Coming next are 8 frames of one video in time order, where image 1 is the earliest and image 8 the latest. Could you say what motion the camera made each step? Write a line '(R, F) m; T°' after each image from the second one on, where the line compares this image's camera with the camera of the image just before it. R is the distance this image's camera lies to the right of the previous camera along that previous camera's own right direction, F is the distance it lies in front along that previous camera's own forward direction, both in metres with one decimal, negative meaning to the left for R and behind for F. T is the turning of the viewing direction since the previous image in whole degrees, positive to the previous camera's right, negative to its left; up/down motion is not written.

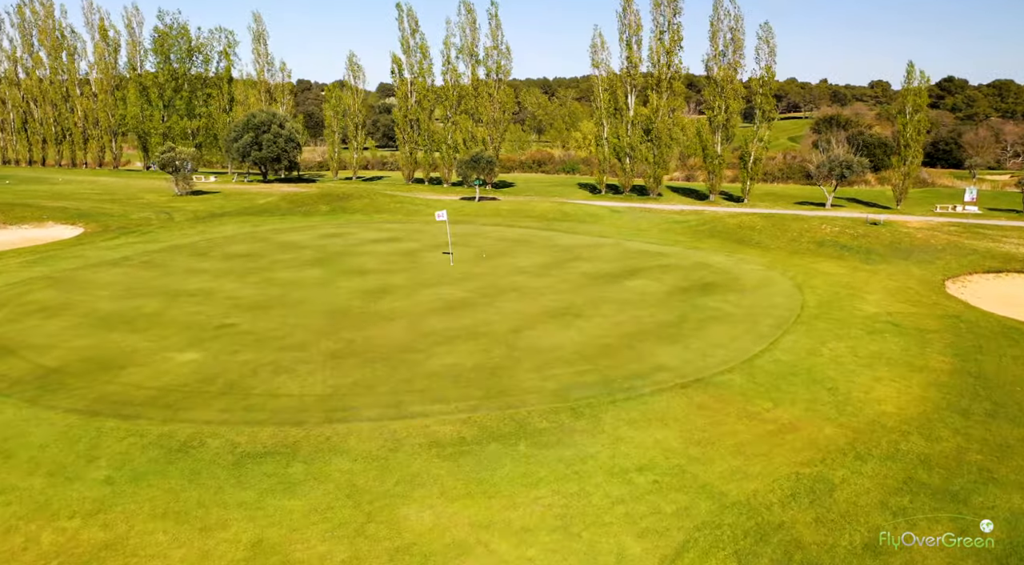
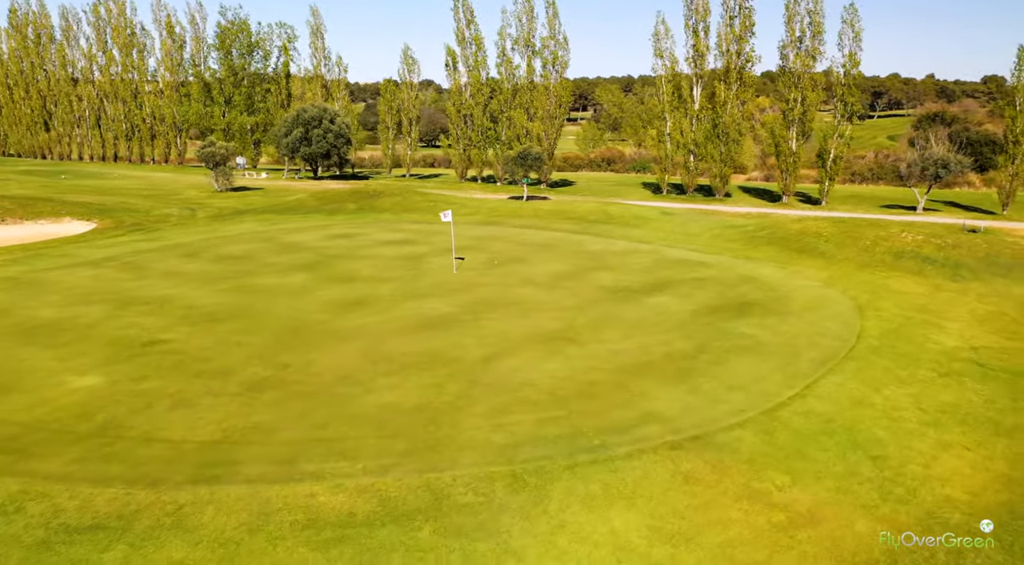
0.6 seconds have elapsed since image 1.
(+2.4, +3.5) m; -6°
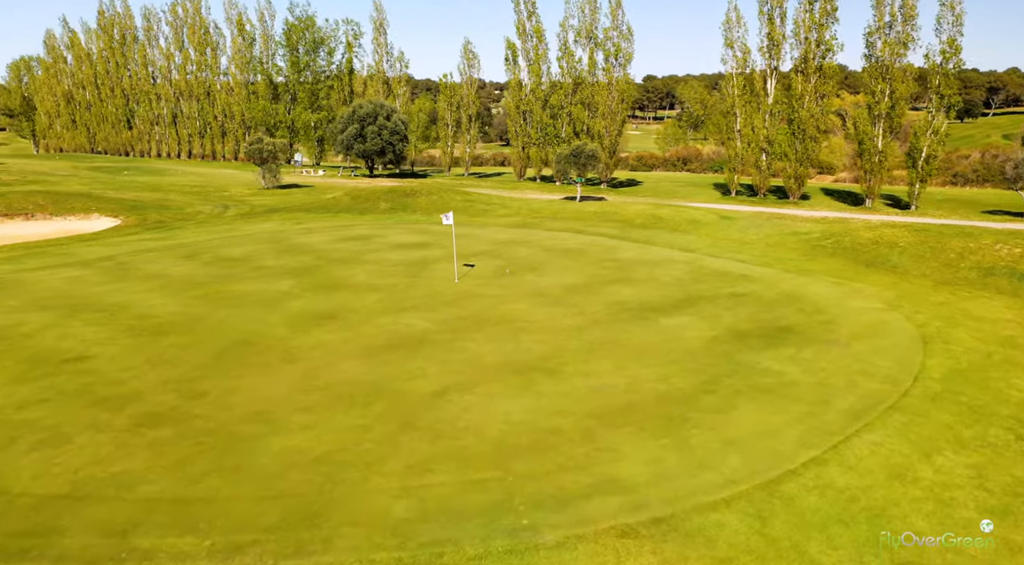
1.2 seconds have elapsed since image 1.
(+2.3, +2.8) m; -6°
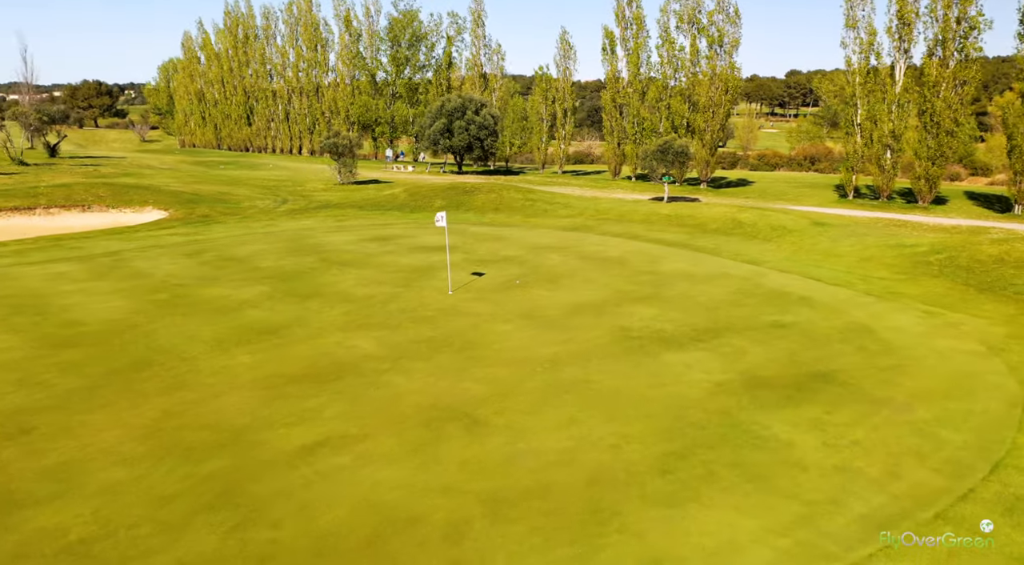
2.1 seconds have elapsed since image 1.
(+3.4, +3.6) m; -10°
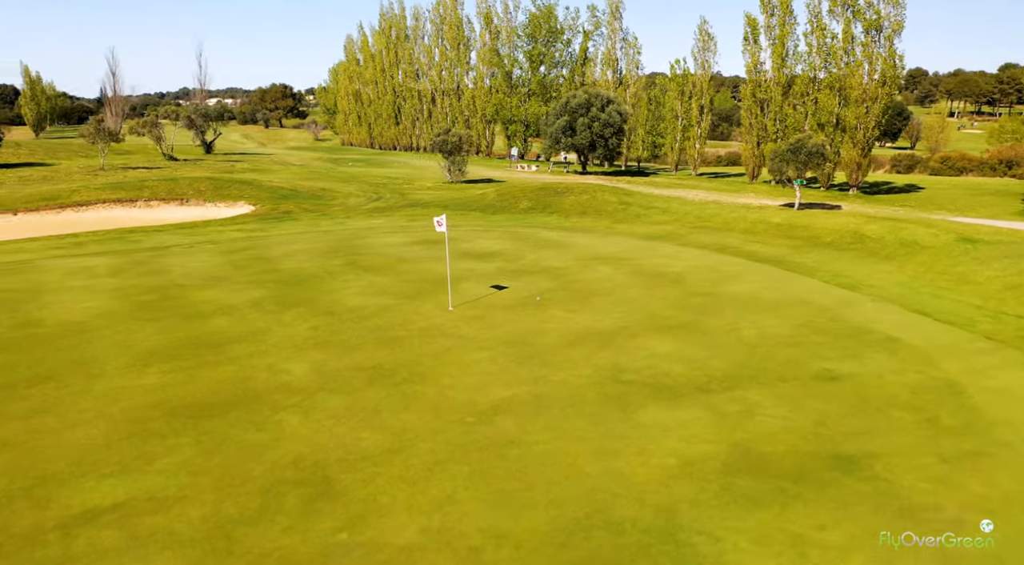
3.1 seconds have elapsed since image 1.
(+3.7, +3.2) m; -12°
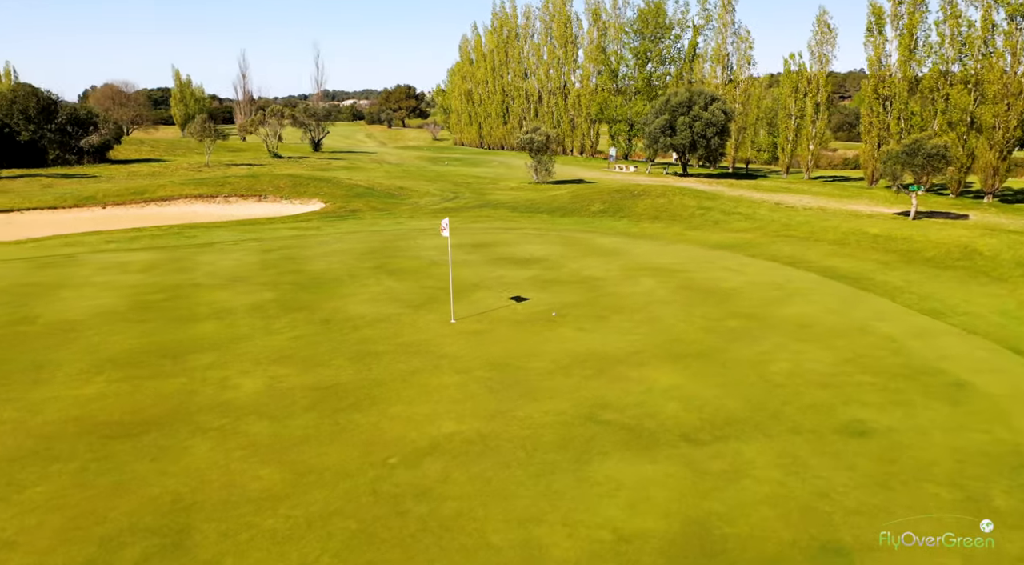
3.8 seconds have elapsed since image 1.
(+2.5, +1.8) m; -9°
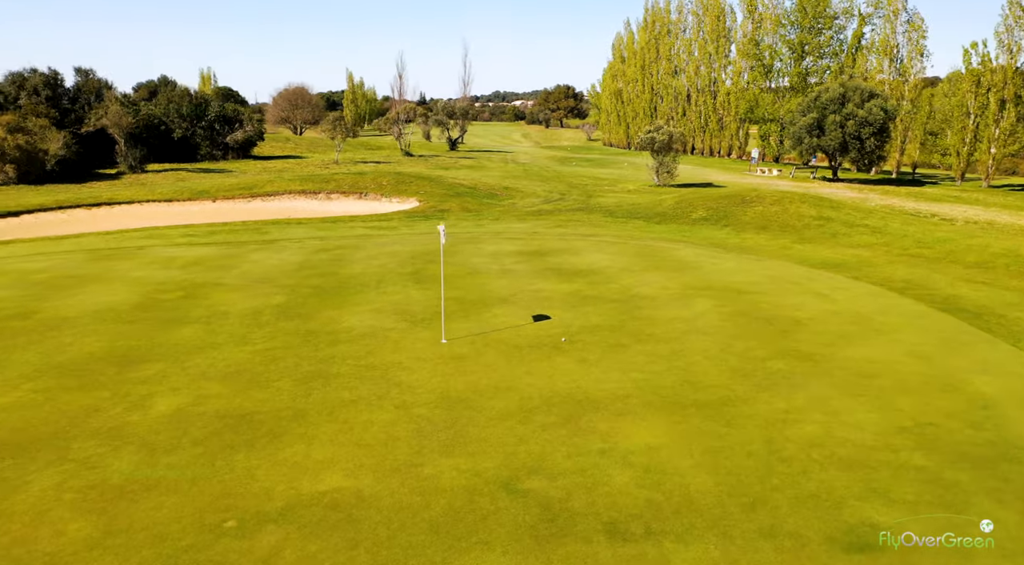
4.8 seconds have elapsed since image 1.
(+3.1, +2.4) m; -12°
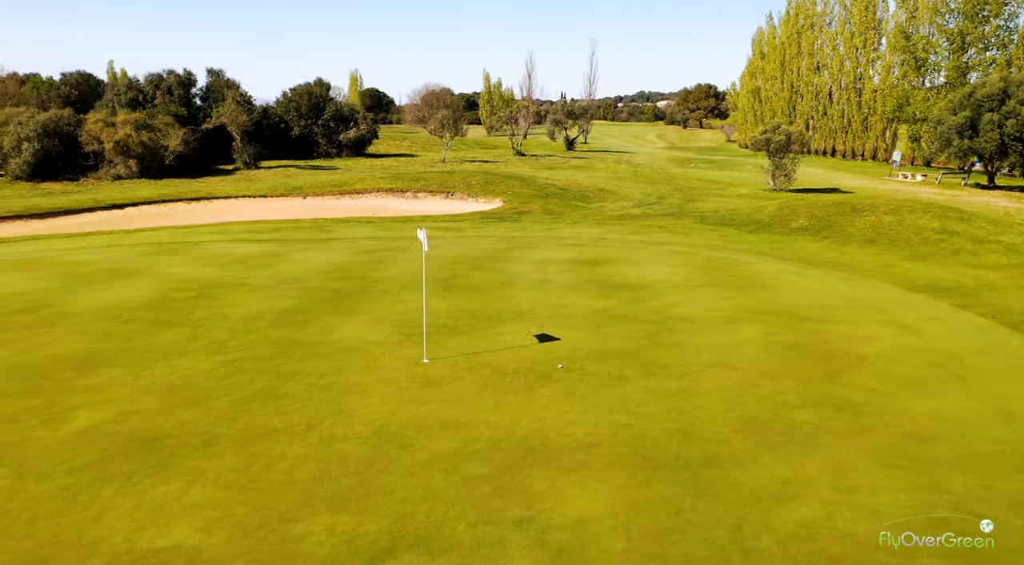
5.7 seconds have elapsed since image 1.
(+2.6, +1.9) m; -11°
